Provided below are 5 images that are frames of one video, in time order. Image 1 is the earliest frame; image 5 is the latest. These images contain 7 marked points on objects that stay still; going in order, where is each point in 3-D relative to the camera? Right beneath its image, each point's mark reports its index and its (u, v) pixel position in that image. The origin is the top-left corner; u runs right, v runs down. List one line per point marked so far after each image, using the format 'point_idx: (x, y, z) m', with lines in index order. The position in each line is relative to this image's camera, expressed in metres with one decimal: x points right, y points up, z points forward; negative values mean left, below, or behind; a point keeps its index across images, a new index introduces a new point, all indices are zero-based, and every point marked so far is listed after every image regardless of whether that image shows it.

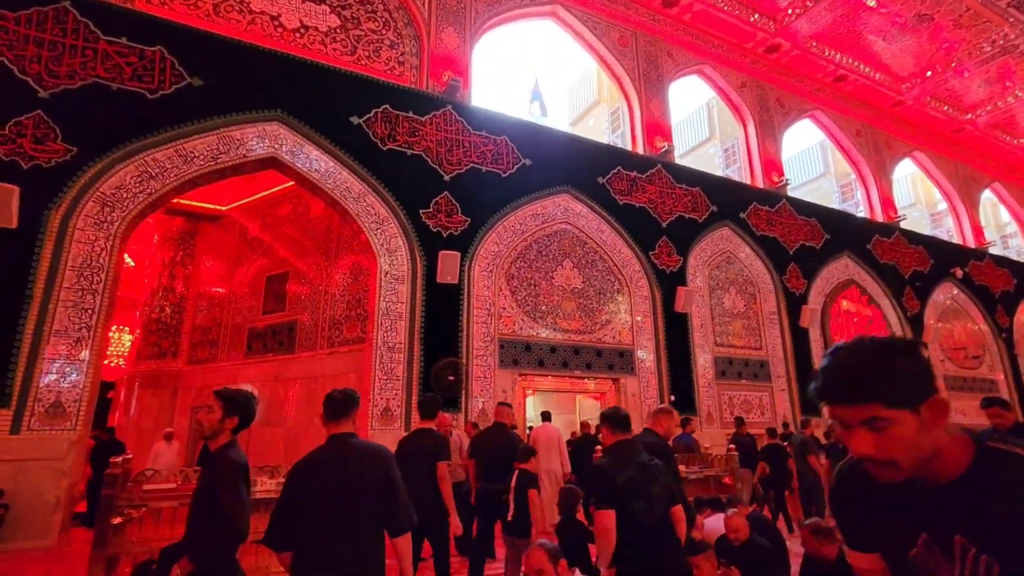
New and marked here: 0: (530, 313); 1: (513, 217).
0: (+0.2, -0.3, +6.4) m
1: (0.0, +0.9, +6.6) m
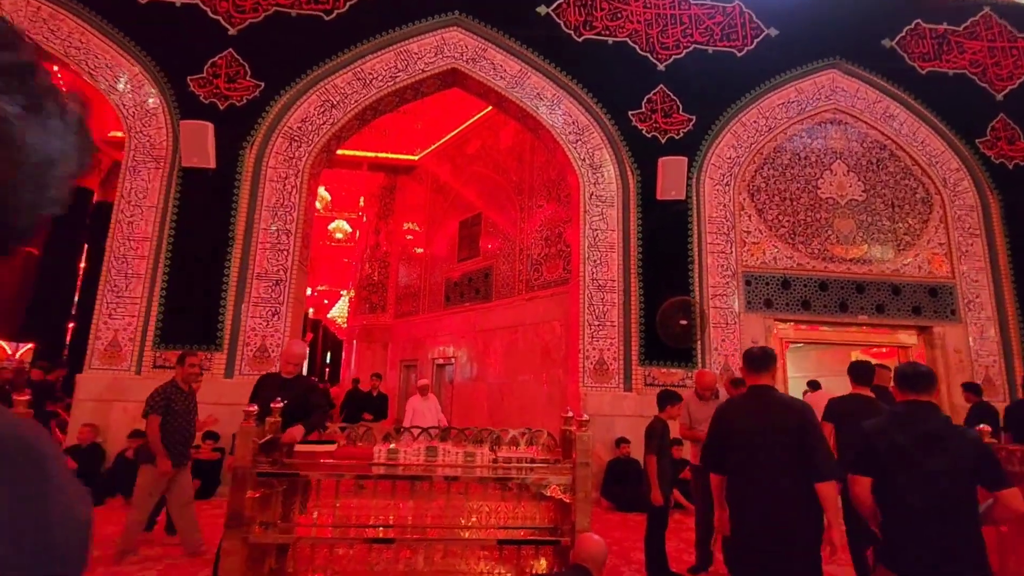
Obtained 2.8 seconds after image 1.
0: (+2.4, +0.5, +4.7) m
1: (+2.2, +1.7, +4.8) m
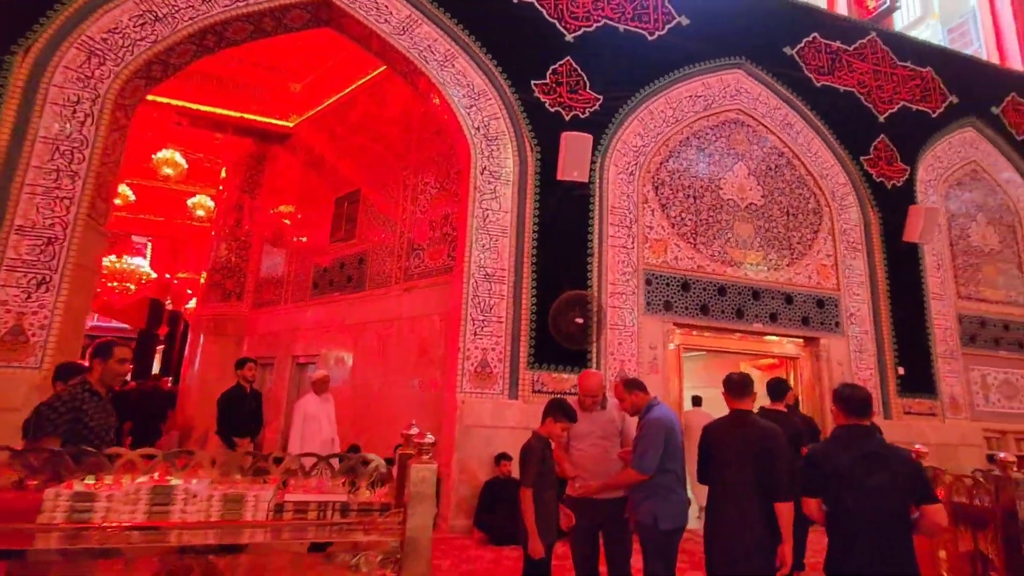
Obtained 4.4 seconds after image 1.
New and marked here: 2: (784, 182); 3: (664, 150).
0: (+1.5, +0.4, +4.4) m
1: (+1.3, +1.6, +4.5) m
2: (+2.5, +1.0, +4.8) m
3: (+1.3, +1.2, +4.5) m
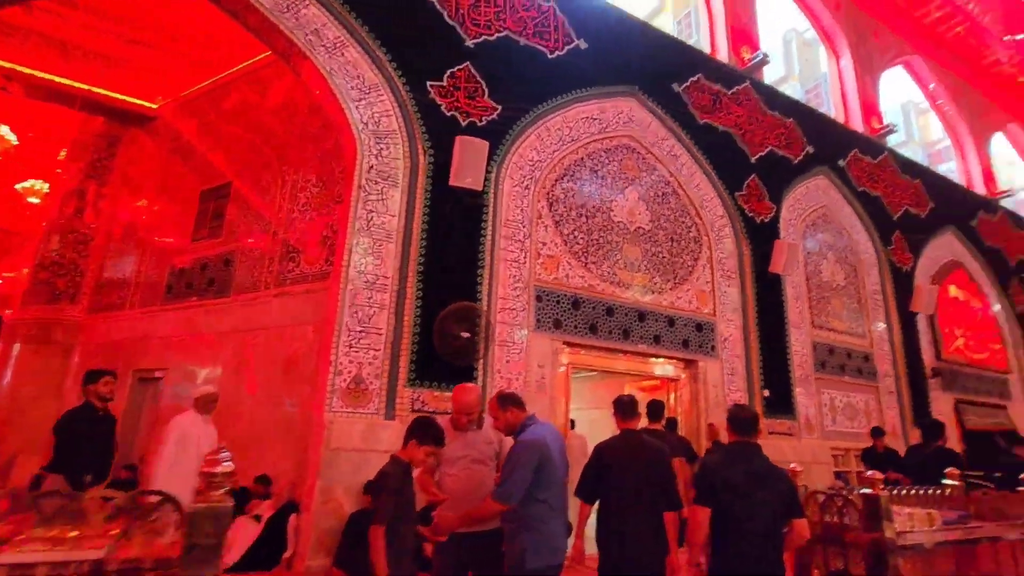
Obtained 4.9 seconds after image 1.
0: (+0.6, +0.3, +4.4) m
1: (+0.4, +1.5, +4.5) m
2: (+1.5, +0.7, +5.0) m
3: (+0.4, +1.0, +4.5) m
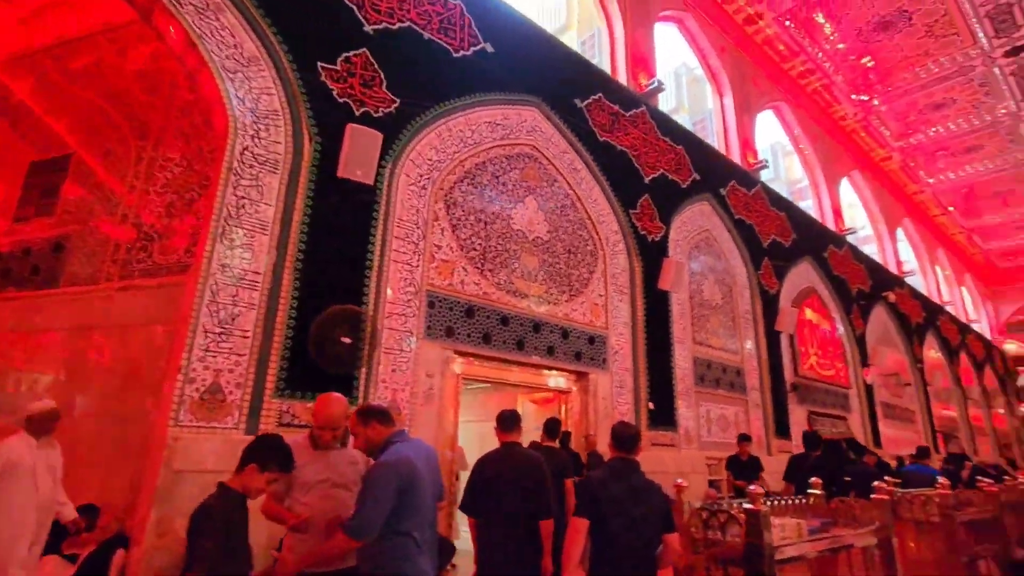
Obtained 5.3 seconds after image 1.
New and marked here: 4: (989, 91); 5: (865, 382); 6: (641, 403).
0: (-0.3, +0.2, +4.2) m
1: (-0.4, +1.4, +4.4) m
2: (+0.5, +0.6, +5.0) m
3: (-0.4, +1.0, +4.3) m
4: (+9.2, +3.8, +10.1) m
5: (+6.2, -1.7, +9.2) m
6: (+1.2, -1.1, +5.1) m
